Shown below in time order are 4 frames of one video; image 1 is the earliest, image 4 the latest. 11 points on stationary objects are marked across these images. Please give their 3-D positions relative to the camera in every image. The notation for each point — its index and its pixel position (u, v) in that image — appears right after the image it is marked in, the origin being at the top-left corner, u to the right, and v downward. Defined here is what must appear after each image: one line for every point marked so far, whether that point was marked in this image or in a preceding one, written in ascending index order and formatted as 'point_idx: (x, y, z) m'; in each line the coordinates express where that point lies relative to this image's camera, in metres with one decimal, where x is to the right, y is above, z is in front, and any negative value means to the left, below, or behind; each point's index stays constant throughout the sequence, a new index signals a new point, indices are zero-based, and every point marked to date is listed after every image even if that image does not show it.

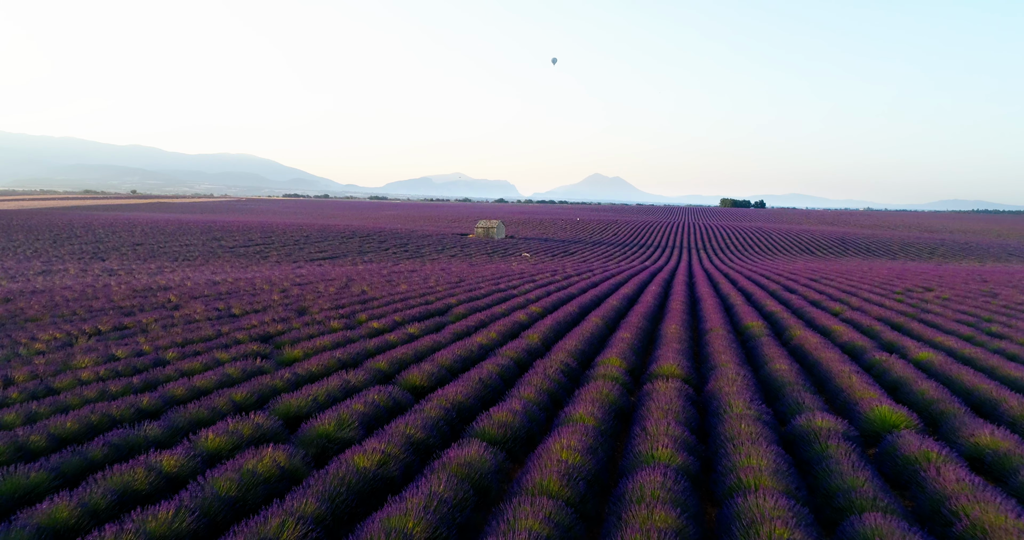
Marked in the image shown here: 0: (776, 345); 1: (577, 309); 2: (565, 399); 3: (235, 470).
0: (+2.4, -0.7, +7.5) m
1: (+0.8, -0.5, +10.5) m
2: (+0.3, -0.9, +5.5) m
3: (-1.2, -0.9, +3.5) m
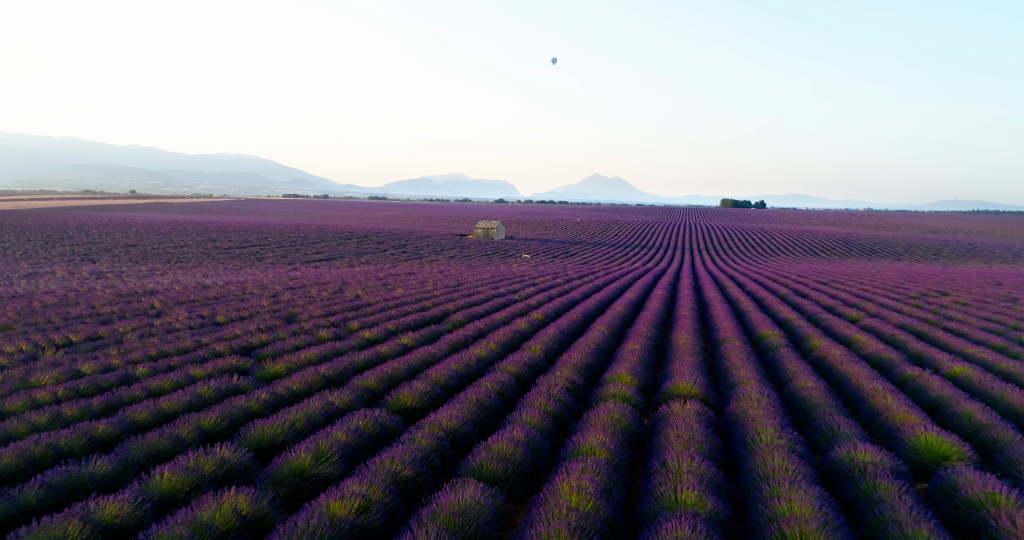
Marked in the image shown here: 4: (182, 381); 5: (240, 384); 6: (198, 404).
0: (+2.4, -0.7, +7.0) m
1: (+0.8, -0.5, +9.9) m
2: (+0.4, -0.9, +4.9) m
3: (-1.2, -0.9, +3.0) m
4: (-2.3, -0.8, +5.7) m
5: (-1.9, -0.8, +5.6) m
6: (-1.9, -0.8, +5.1) m
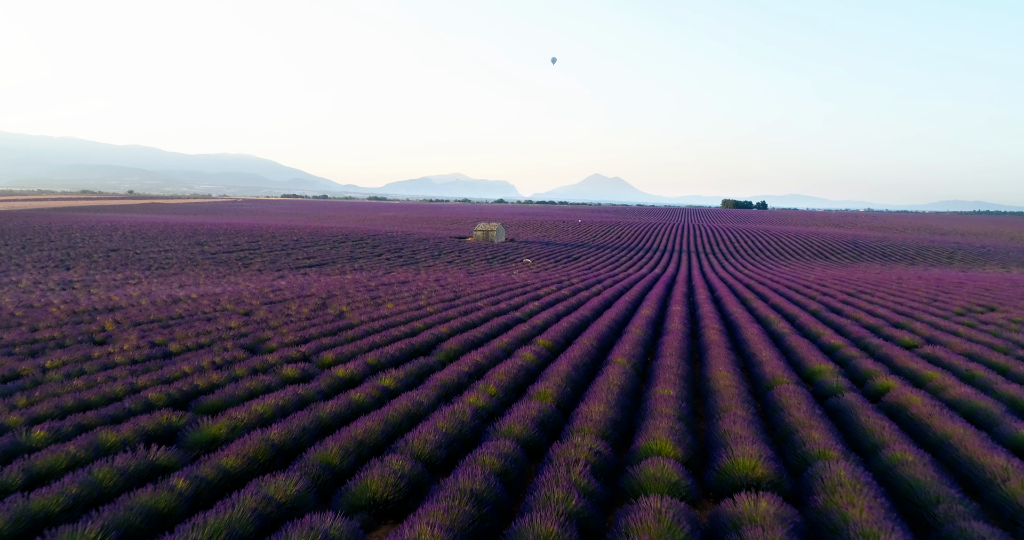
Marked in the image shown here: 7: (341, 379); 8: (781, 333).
0: (+2.4, -0.9, +5.6) m
1: (+0.9, -0.7, +8.6) m
2: (+0.4, -1.1, +3.6) m
3: (-1.1, -1.1, +1.6) m
4: (-2.2, -1.0, +4.3) m
5: (-1.8, -1.0, +4.3) m
6: (-1.9, -1.0, +3.7) m
7: (-1.4, -0.9, +6.6) m
8: (+3.2, -0.7, +9.8) m
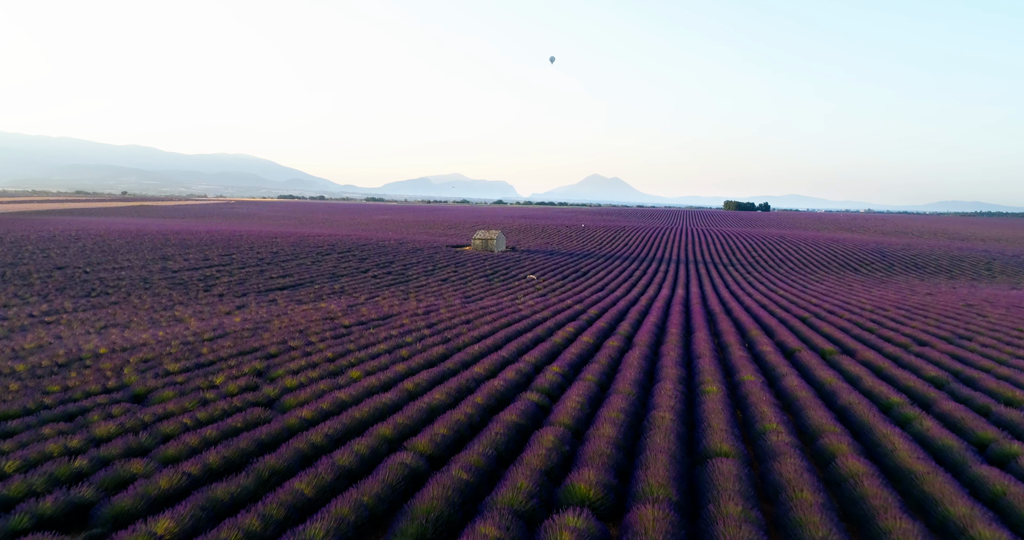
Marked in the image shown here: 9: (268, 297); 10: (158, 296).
0: (+2.6, -1.6, +2.1) m
1: (+1.0, -1.4, +5.1) m
2: (+0.5, -1.7, +0.1) m
3: (-1.0, -1.7, -1.8) m
4: (-2.1, -1.6, +0.8) m
5: (-1.7, -1.6, +0.8) m
6: (-1.7, -1.6, +0.2) m
7: (-1.2, -1.5, +3.1) m
8: (+3.3, -1.3, +6.3) m
9: (-5.8, -0.6, +19.8) m
10: (-8.4, -0.6, +19.6) m
